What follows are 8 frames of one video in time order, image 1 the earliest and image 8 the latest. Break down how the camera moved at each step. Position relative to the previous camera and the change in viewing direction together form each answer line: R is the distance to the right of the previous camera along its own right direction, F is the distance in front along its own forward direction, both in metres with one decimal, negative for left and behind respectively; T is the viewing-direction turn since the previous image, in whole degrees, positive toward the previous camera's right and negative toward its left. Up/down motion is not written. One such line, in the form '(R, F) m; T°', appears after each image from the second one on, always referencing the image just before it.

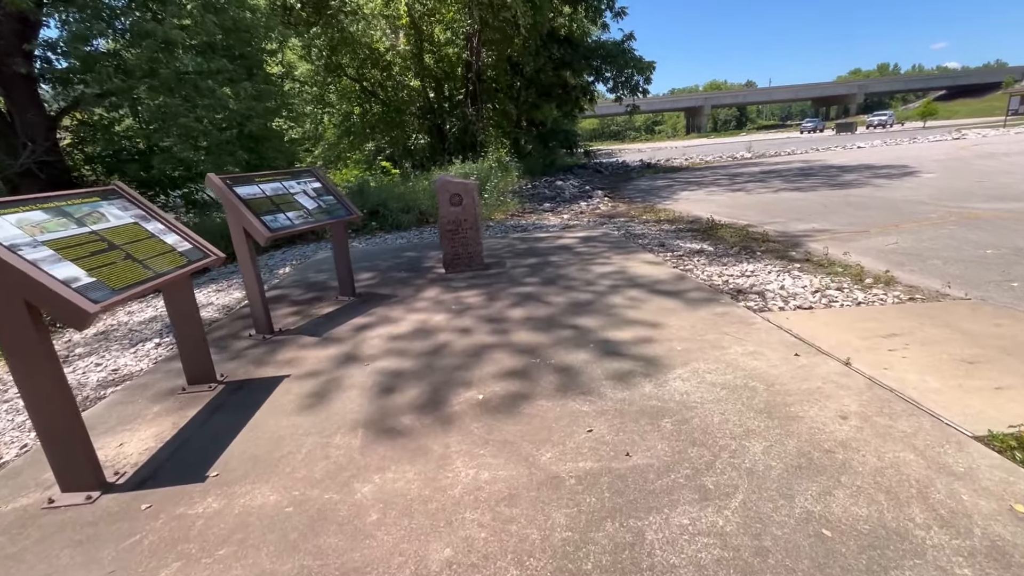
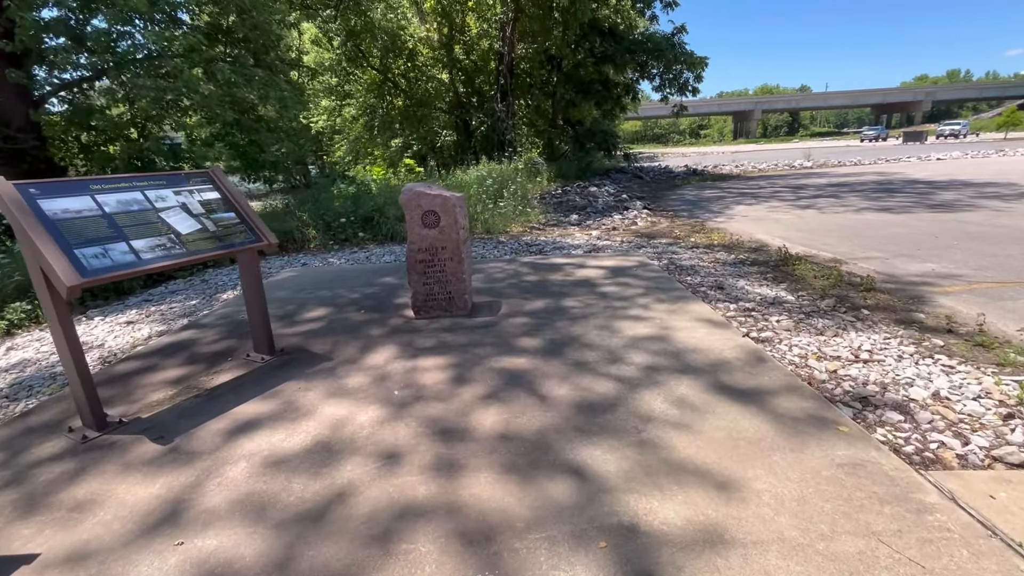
(+0.4, +2.0) m; -4°
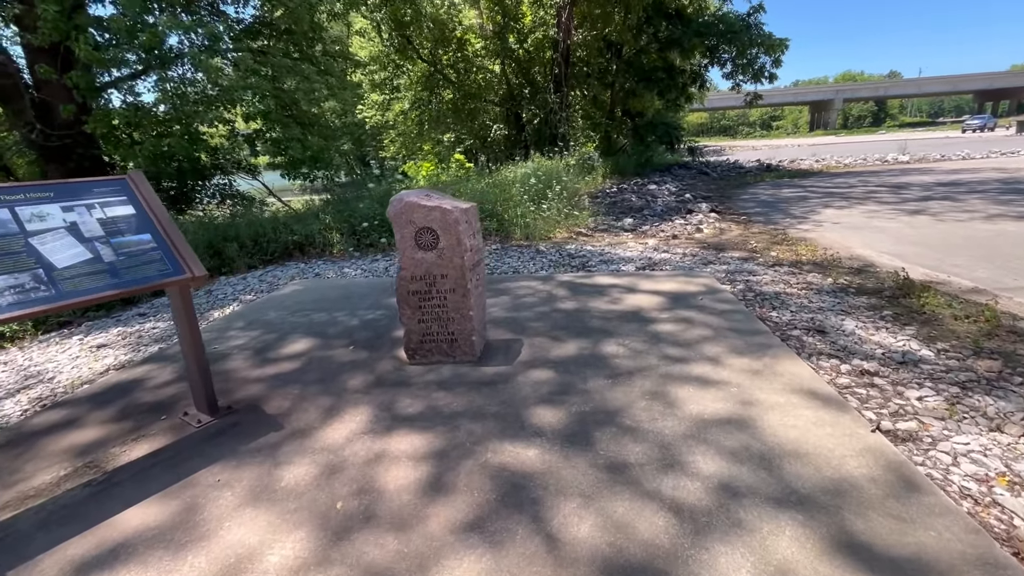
(+0.3, +1.2) m; -6°
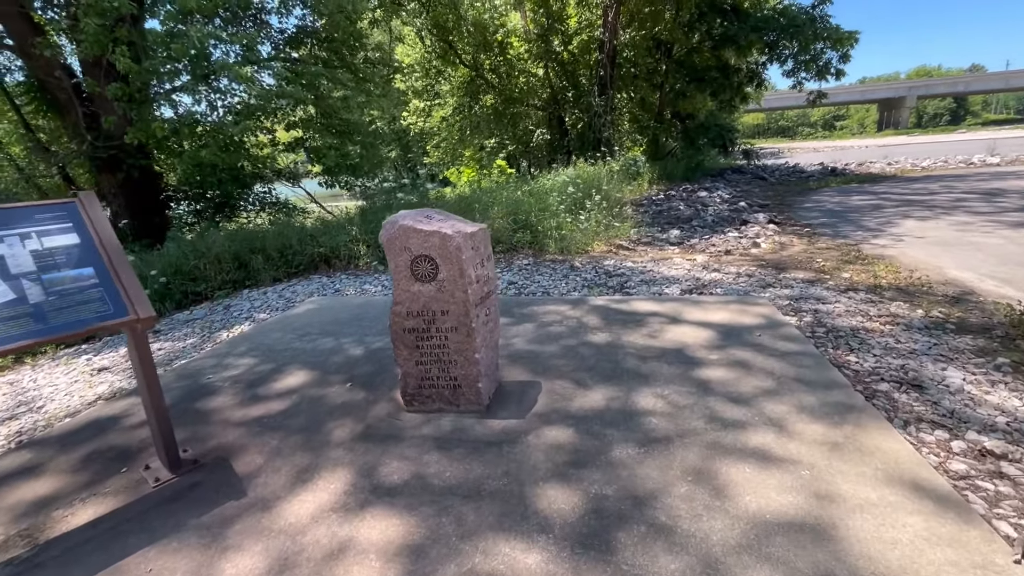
(+0.2, +0.6) m; -5°
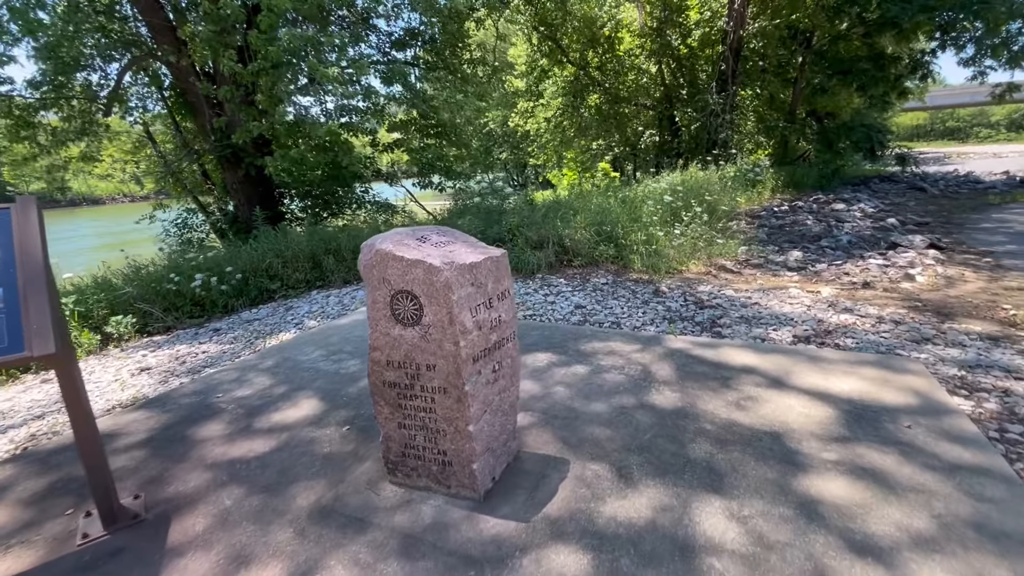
(+0.4, +0.9) m; -12°
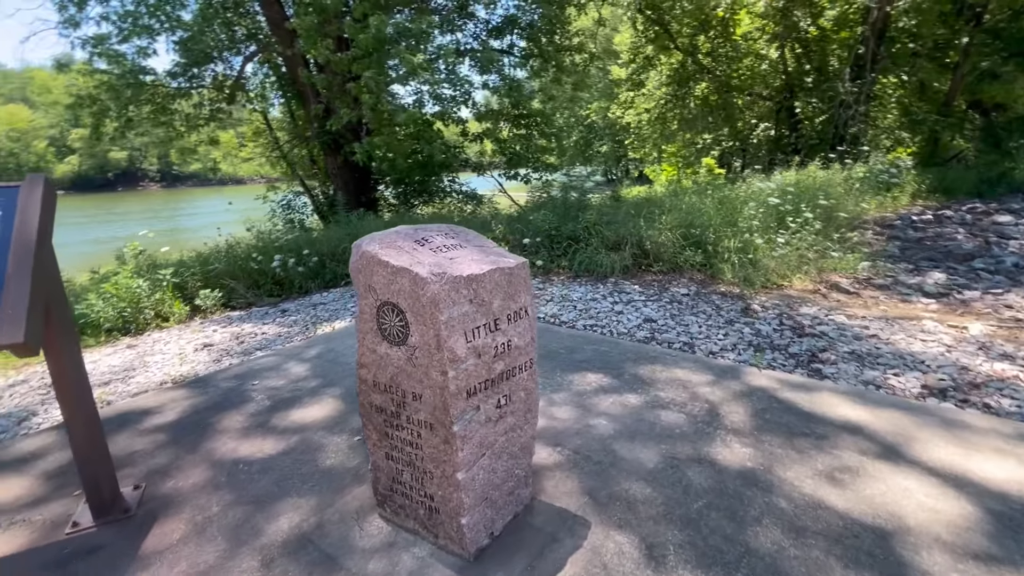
(+0.3, +0.5) m; -11°
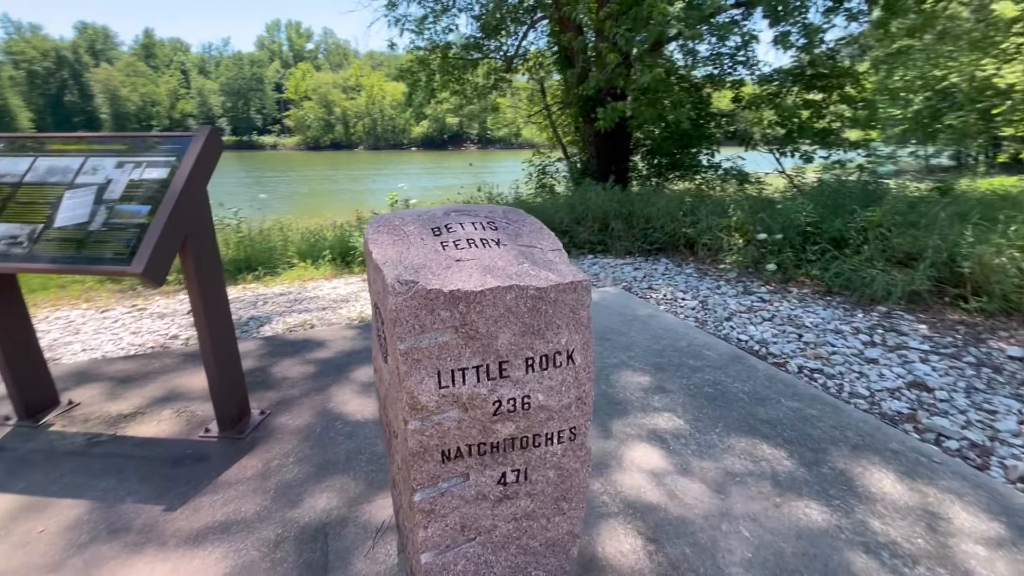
(+0.5, +0.8) m; -29°
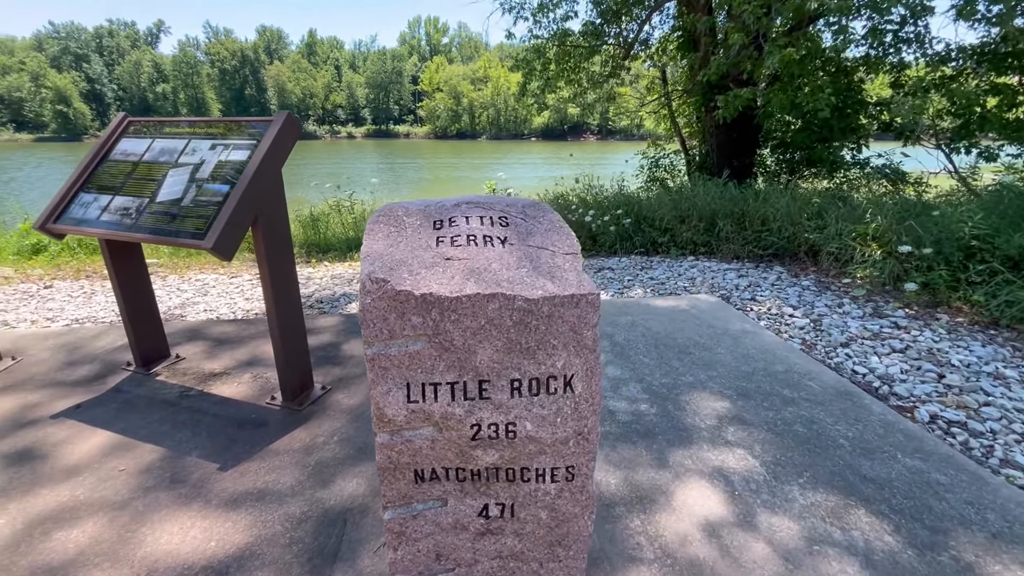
(+0.3, +0.2) m; -13°
